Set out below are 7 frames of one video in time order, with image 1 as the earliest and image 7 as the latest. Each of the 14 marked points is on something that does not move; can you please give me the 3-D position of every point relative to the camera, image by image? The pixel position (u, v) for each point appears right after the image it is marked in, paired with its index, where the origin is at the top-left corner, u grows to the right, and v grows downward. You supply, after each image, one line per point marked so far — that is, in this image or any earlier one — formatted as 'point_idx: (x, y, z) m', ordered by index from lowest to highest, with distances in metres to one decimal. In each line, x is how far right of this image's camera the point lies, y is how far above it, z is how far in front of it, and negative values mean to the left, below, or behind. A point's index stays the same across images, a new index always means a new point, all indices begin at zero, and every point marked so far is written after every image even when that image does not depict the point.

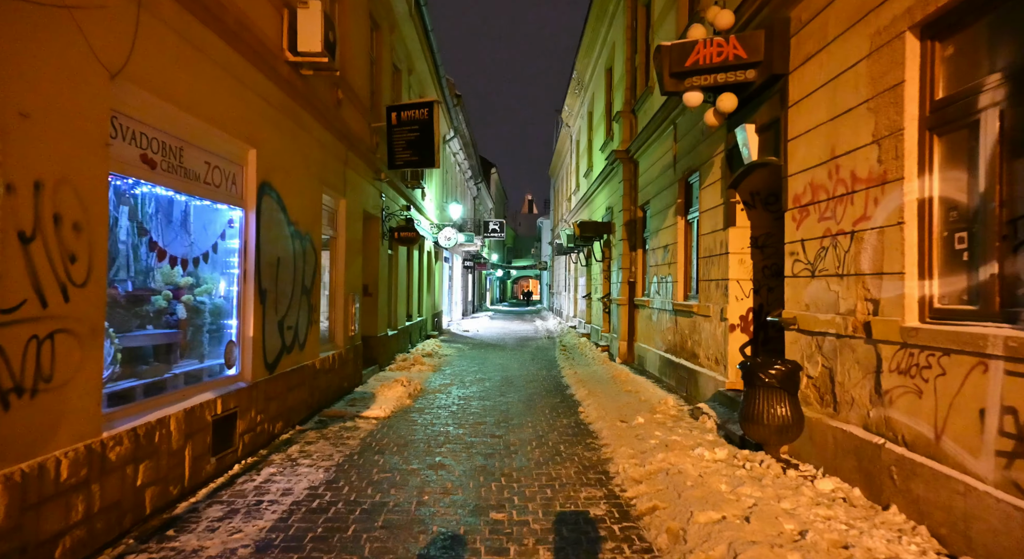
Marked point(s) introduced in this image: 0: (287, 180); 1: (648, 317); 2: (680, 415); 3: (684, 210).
0: (-2.4, +1.1, +6.7) m
1: (+2.7, -0.8, +12.7) m
2: (+2.1, -1.7, +7.8) m
3: (+2.9, +1.1, +10.5) m
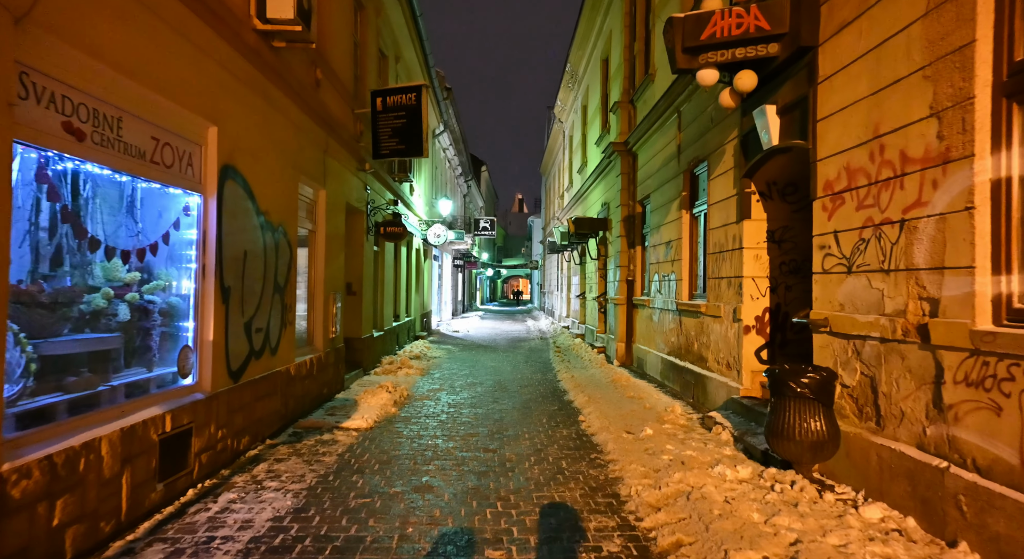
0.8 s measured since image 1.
0: (-2.4, +1.1, +6.0) m
1: (+2.6, -0.7, +12.0) m
2: (+2.0, -1.7, +7.2) m
3: (+2.8, +1.2, +9.9) m
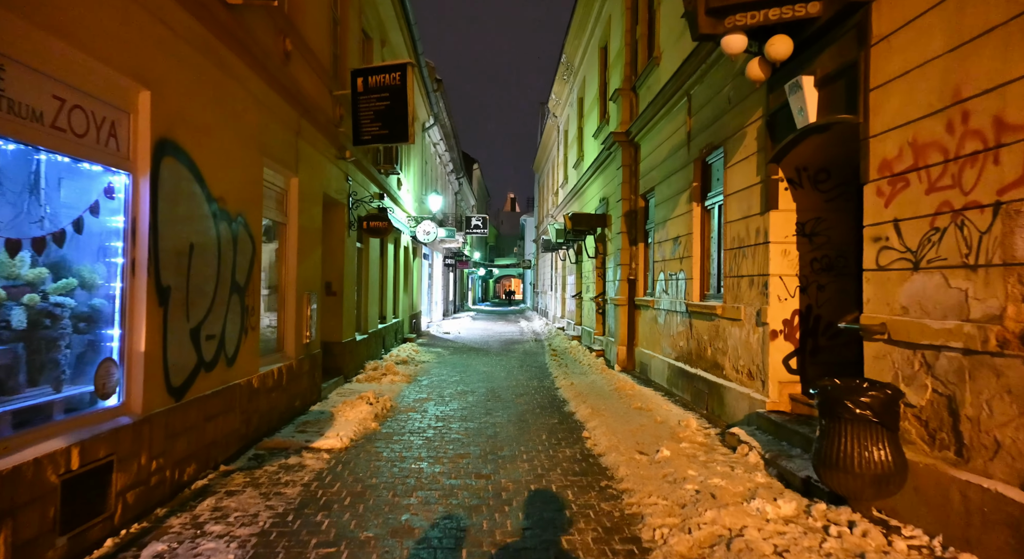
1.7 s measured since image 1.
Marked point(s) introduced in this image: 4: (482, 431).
0: (-2.4, +1.1, +5.0) m
1: (+2.5, -0.7, +11.2) m
2: (+2.0, -1.6, +6.3) m
3: (+2.7, +1.2, +9.0) m
4: (-0.4, -1.7, +7.3) m
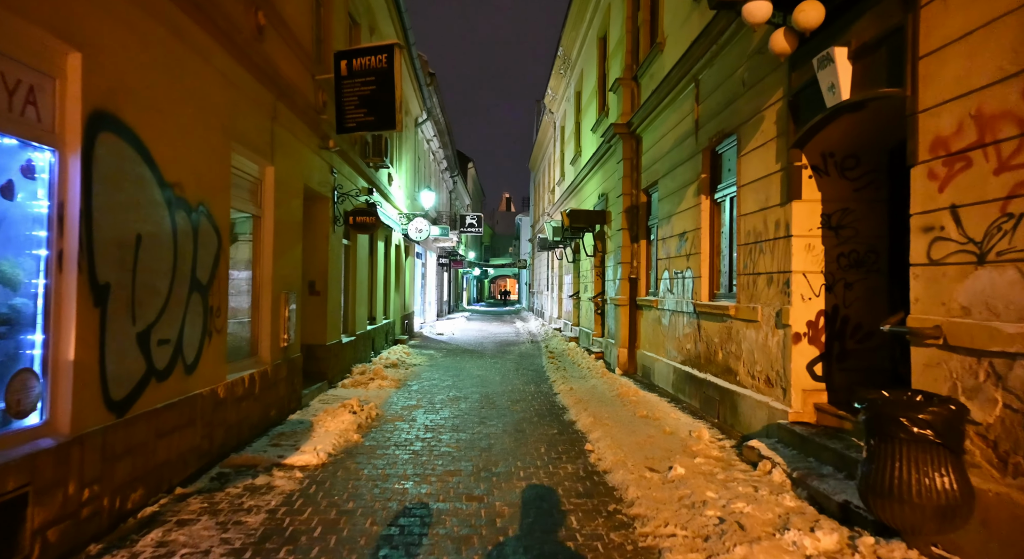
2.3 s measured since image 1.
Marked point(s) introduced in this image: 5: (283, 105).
0: (-2.5, +1.1, +4.4) m
1: (+2.4, -0.7, +10.6) m
2: (+2.0, -1.6, +5.7) m
3: (+2.6, +1.2, +8.4) m
4: (-0.4, -1.7, +6.7) m
5: (-2.6, +2.0, +7.2) m
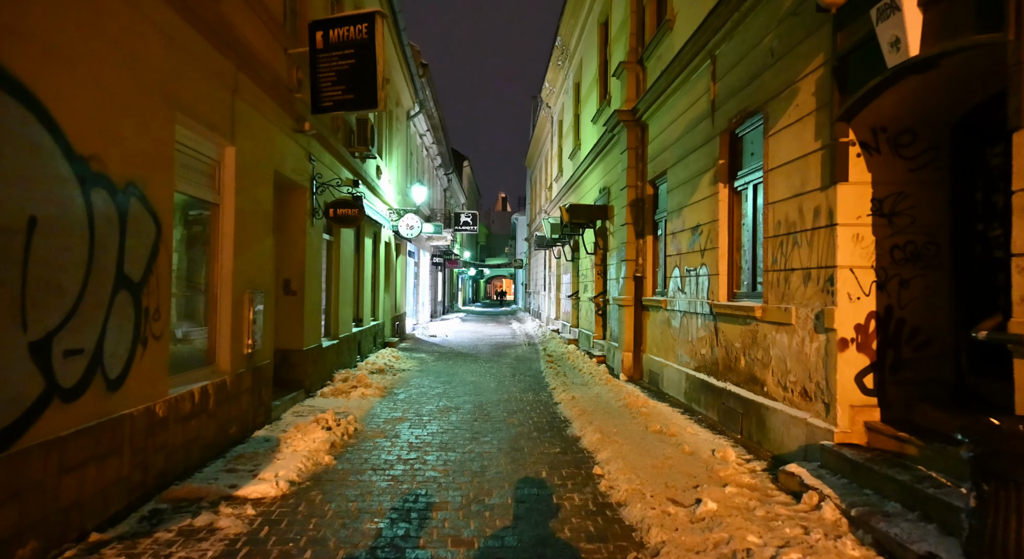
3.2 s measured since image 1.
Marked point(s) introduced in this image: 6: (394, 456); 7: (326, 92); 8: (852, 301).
0: (-2.5, +1.2, +3.5) m
1: (+2.3, -0.7, +9.7) m
2: (+1.9, -1.6, +4.9) m
3: (+2.6, +1.2, +7.5) m
4: (-0.4, -1.7, +5.8) m
5: (-2.7, +2.0, +6.3) m
6: (-1.1, -1.7, +6.0) m
7: (-2.2, +2.2, +7.5) m
8: (+2.7, -0.2, +4.9) m
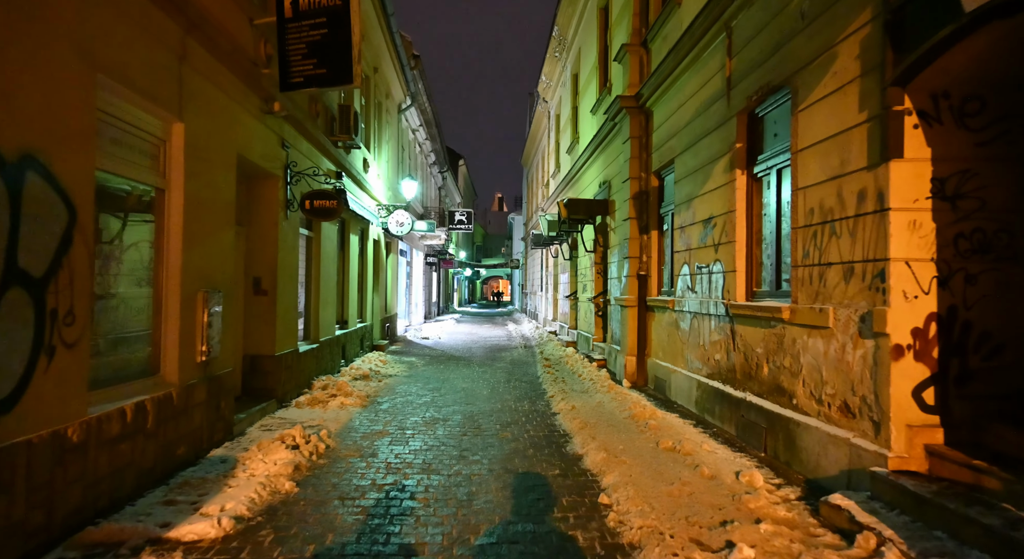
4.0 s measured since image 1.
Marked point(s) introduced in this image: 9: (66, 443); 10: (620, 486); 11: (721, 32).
0: (-2.5, +1.2, +2.7) m
1: (+2.3, -0.6, +8.9) m
2: (+1.9, -1.6, +4.1) m
3: (+2.5, +1.3, +6.8) m
4: (-0.5, -1.7, +5.0) m
5: (-2.7, +2.0, +5.5) m
6: (-1.2, -1.6, +5.2) m
7: (-2.3, +2.2, +6.7) m
8: (+2.6, -0.1, +4.1) m
9: (-2.6, -1.0, +3.7) m
10: (+0.8, -1.6, +4.9) m
11: (+2.4, +2.8, +7.3) m
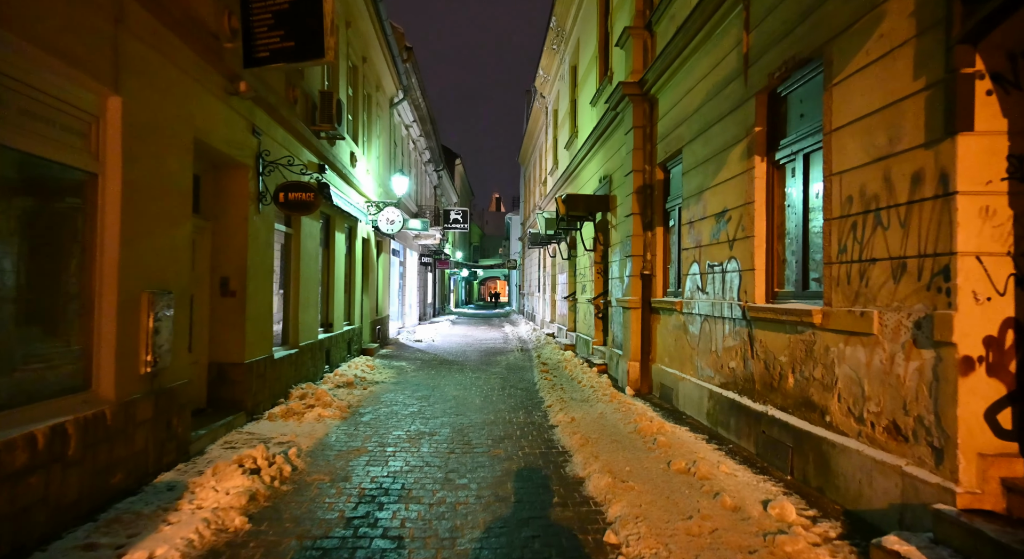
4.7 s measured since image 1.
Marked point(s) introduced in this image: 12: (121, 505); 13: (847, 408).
0: (-2.6, +1.2, +2.0) m
1: (+2.2, -0.6, +8.2) m
2: (+1.8, -1.5, +3.3) m
3: (+2.4, +1.3, +6.0) m
4: (-0.6, -1.7, +4.2) m
5: (-2.8, +2.0, +4.7) m
6: (-1.2, -1.6, +4.5) m
7: (-2.3, +2.2, +6.0) m
8: (+2.5, -0.1, +3.4) m
9: (-2.7, -0.9, +3.0) m
10: (+0.8, -1.6, +4.1) m
11: (+2.3, +2.9, +6.5) m
12: (-2.7, -1.5, +4.3) m
13: (+2.4, -0.9, +4.4) m
